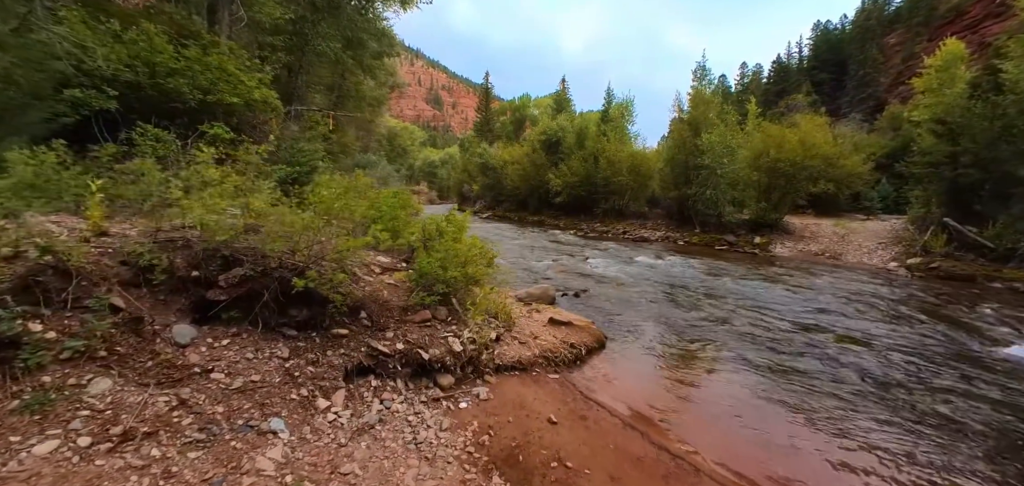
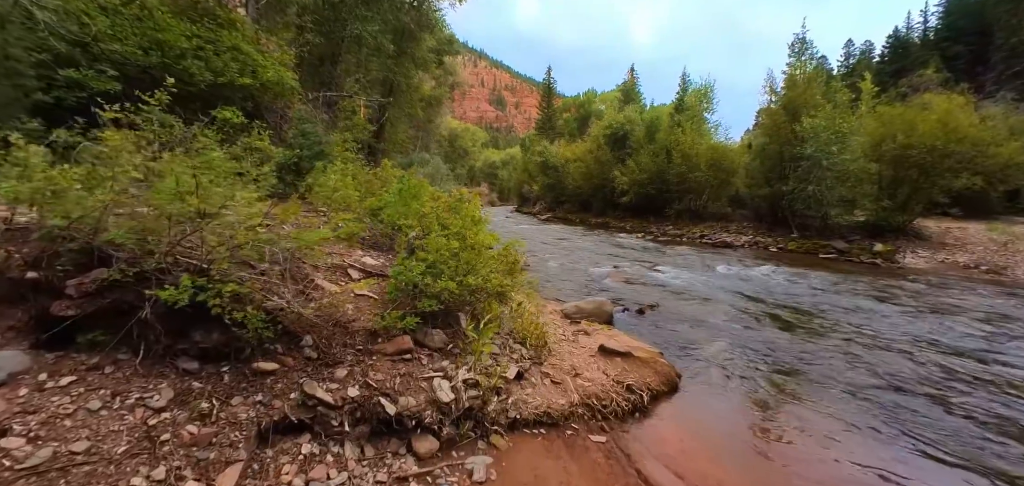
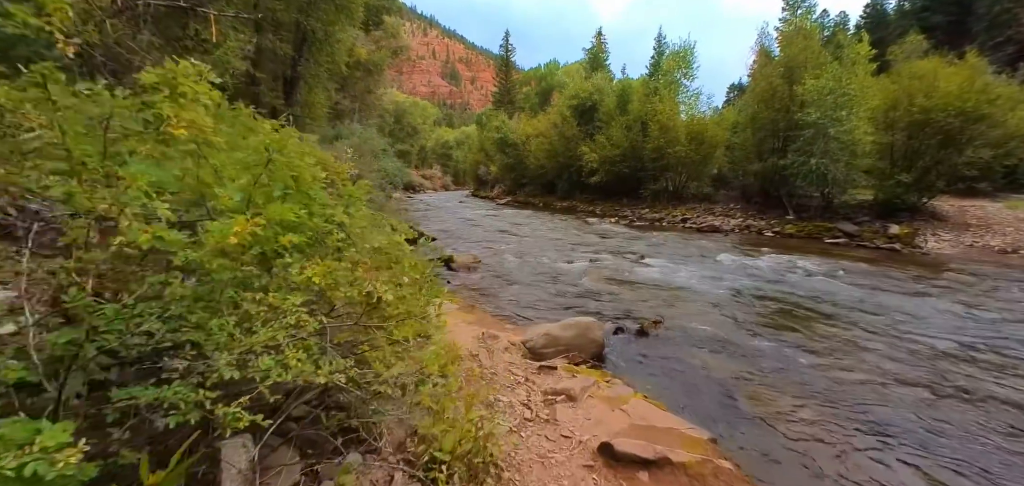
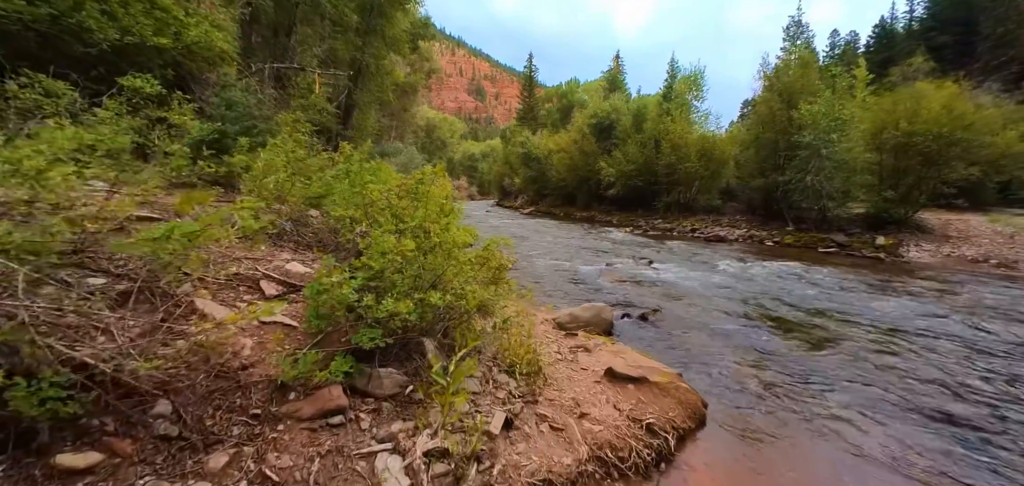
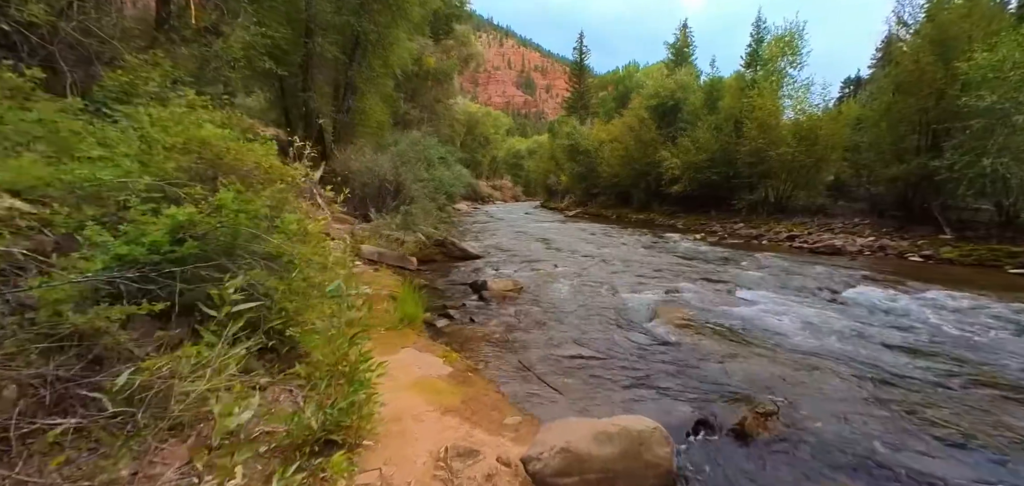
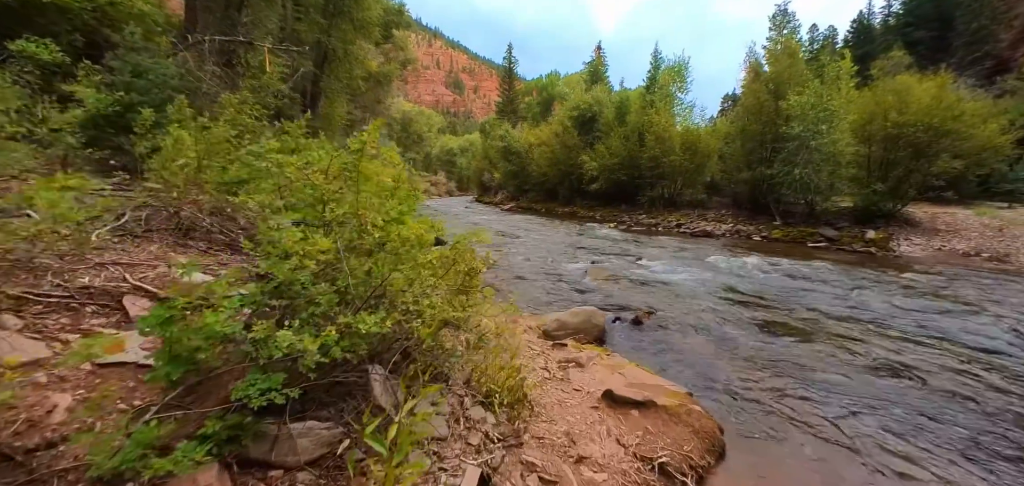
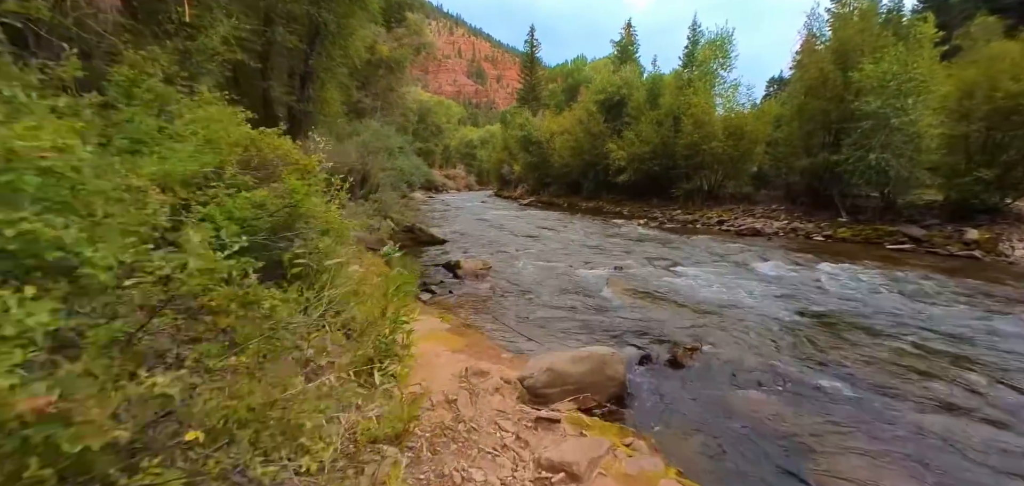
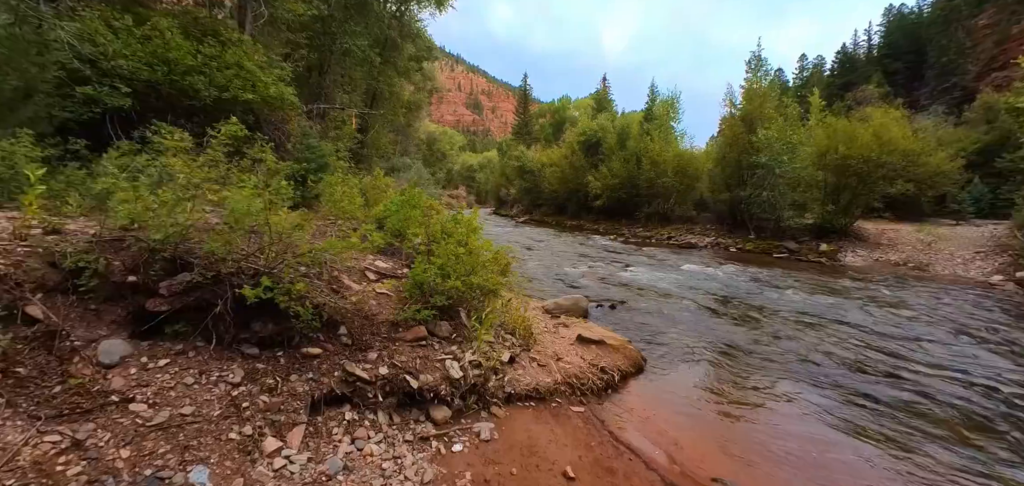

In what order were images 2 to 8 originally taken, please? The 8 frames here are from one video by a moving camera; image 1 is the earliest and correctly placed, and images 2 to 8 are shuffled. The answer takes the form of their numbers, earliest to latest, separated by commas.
8, 2, 4, 6, 3, 7, 5
